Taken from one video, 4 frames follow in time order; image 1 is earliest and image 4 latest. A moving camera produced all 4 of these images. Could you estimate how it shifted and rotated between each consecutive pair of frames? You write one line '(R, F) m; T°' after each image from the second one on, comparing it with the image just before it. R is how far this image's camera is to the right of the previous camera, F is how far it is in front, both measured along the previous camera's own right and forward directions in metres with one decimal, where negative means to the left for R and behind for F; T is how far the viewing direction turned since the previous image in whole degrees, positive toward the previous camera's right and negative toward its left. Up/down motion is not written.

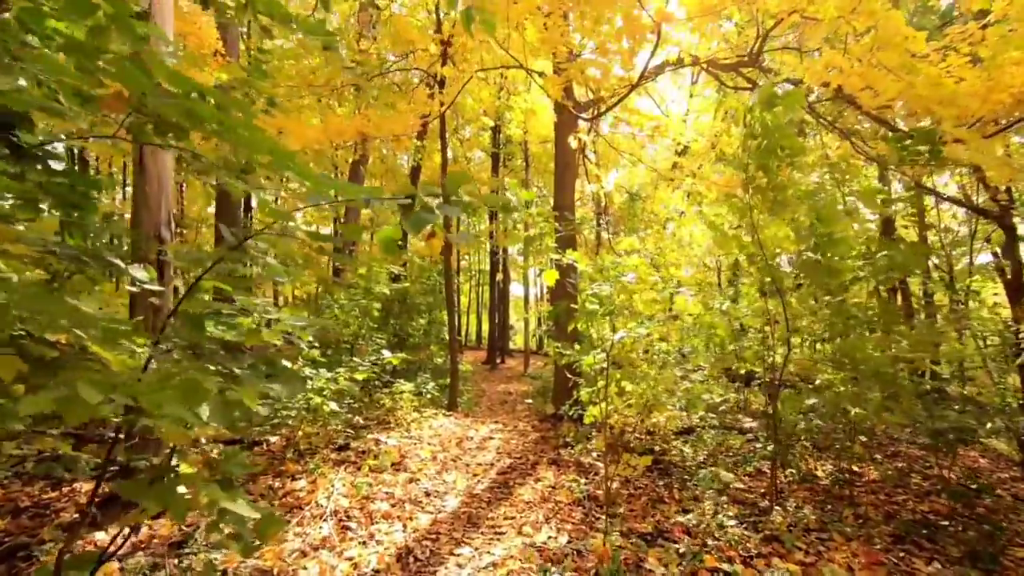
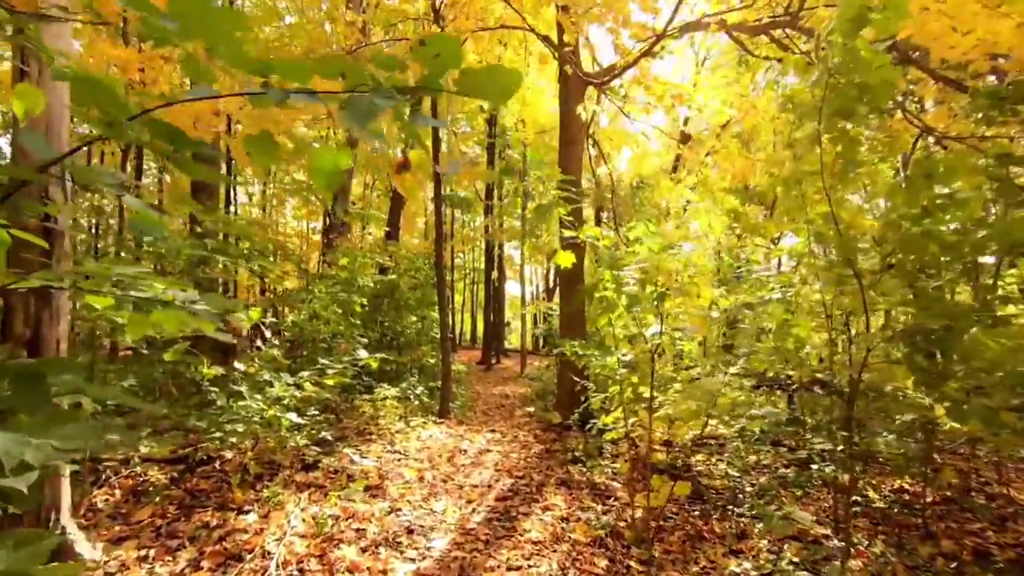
(-0.1, +0.9) m; +1°
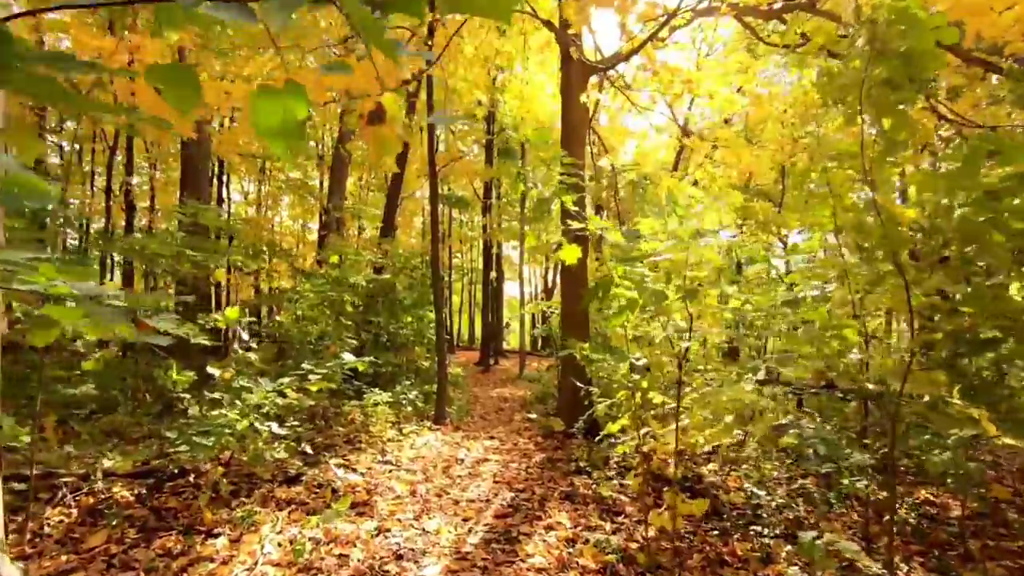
(0.0, +0.4) m; 0°
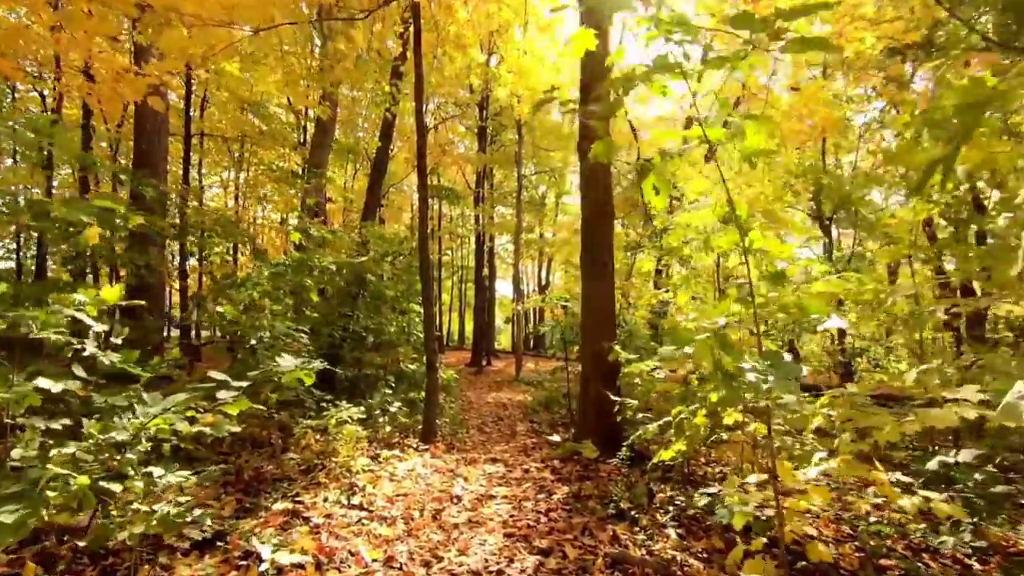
(-0.2, +1.4) m; +1°
